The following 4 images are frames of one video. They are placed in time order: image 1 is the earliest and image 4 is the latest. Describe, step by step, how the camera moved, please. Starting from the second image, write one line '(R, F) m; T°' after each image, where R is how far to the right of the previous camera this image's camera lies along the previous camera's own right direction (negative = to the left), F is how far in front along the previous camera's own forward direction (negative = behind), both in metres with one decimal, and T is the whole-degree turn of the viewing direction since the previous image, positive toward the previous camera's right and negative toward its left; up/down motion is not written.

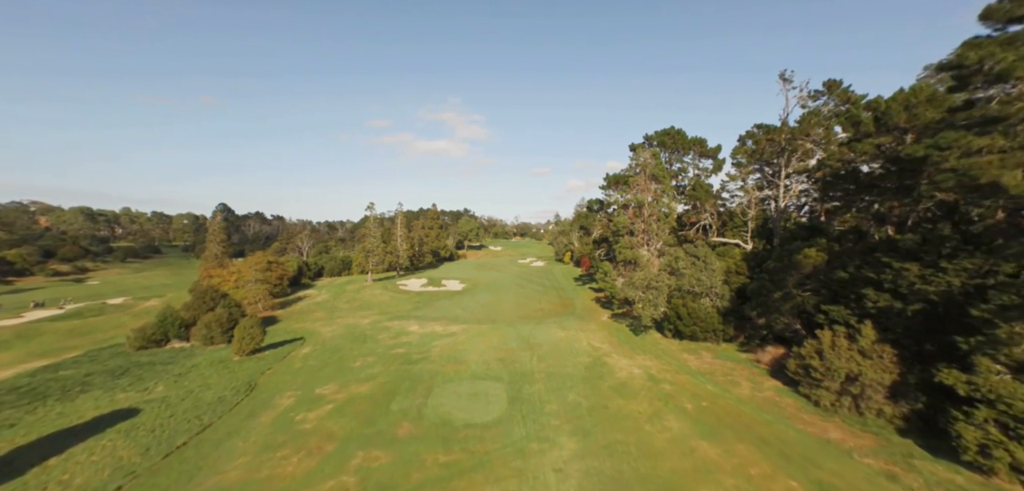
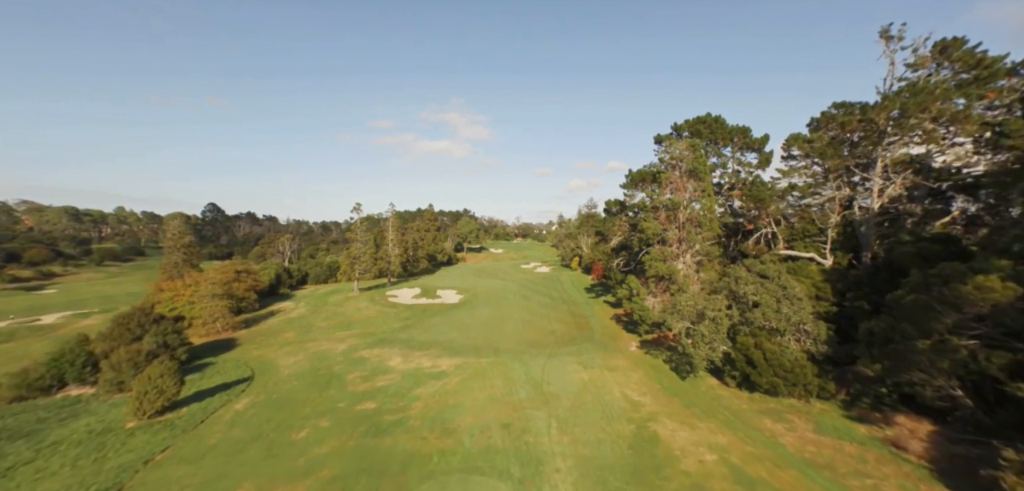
(-0.4, +5.7) m; 0°
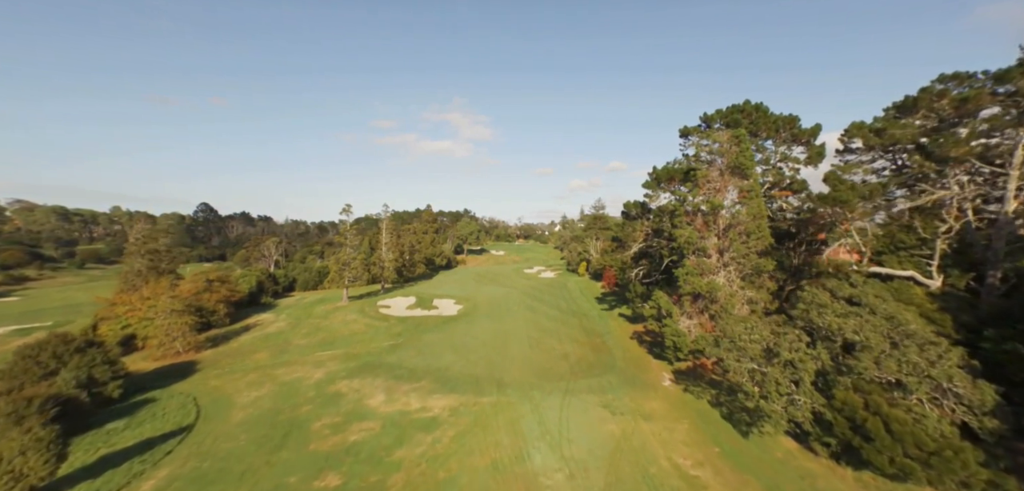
(-0.4, +4.3) m; 0°
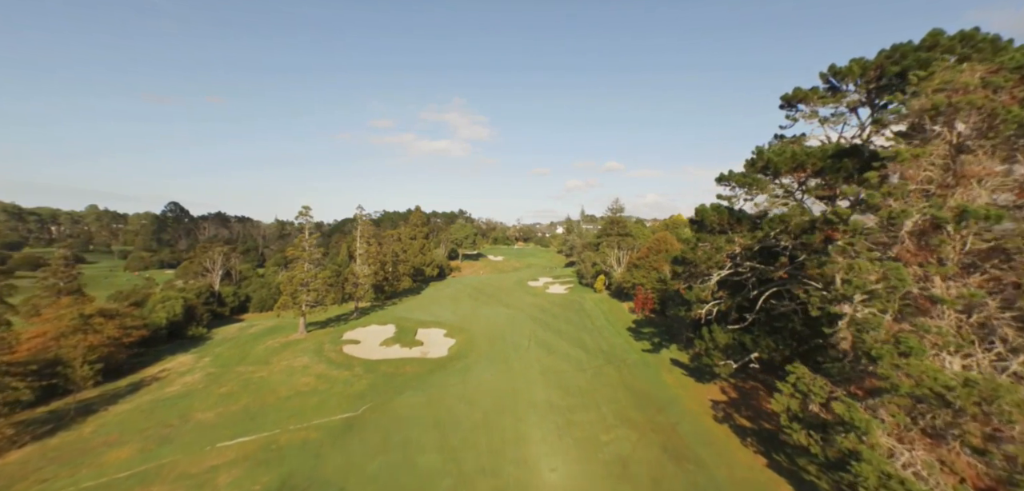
(-1.1, +10.7) m; +1°
